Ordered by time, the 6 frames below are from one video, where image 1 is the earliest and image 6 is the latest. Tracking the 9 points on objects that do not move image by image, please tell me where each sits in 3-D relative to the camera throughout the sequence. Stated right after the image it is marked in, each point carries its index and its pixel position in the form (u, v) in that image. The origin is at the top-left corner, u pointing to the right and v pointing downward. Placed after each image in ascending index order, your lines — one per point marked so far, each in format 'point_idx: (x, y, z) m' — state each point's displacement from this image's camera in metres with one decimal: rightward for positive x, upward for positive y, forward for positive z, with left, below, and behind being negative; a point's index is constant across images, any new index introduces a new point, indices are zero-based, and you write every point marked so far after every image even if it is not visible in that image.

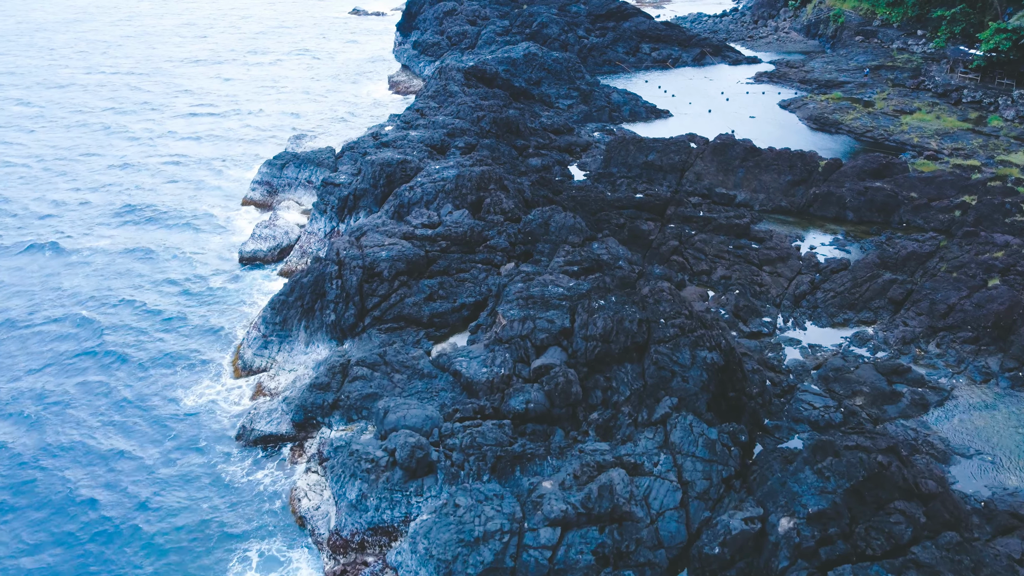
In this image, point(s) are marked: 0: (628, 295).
0: (+2.8, -0.2, +18.3) m
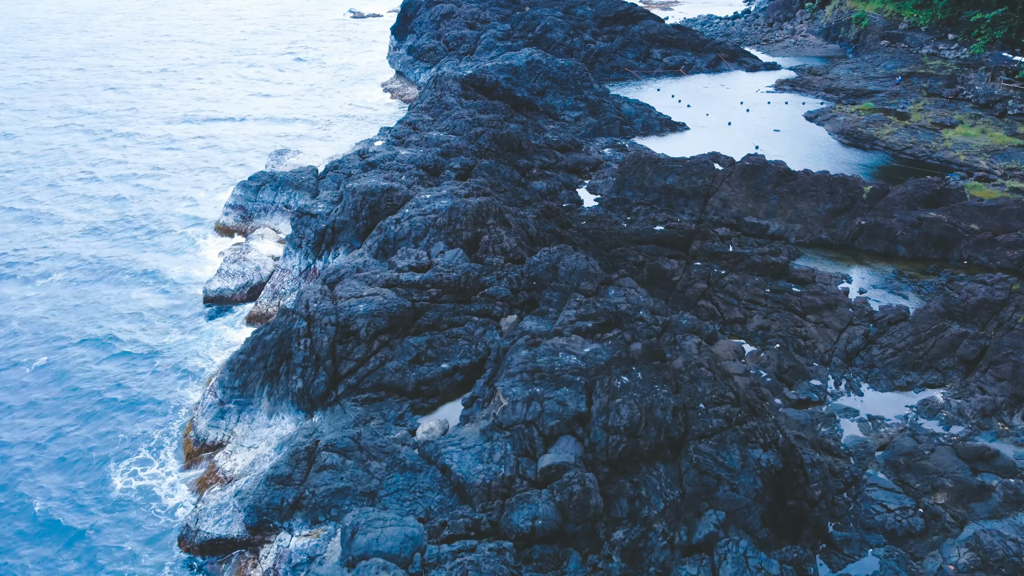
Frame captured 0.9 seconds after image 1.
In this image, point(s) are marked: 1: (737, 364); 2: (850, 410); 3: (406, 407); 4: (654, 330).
0: (+2.8, -1.6, +14.8) m
1: (+5.4, -1.8, +18.5) m
2: (+7.9, -2.8, +17.9) m
3: (-2.3, -2.6, +17.0) m
4: (+3.5, -1.0, +19.0) m
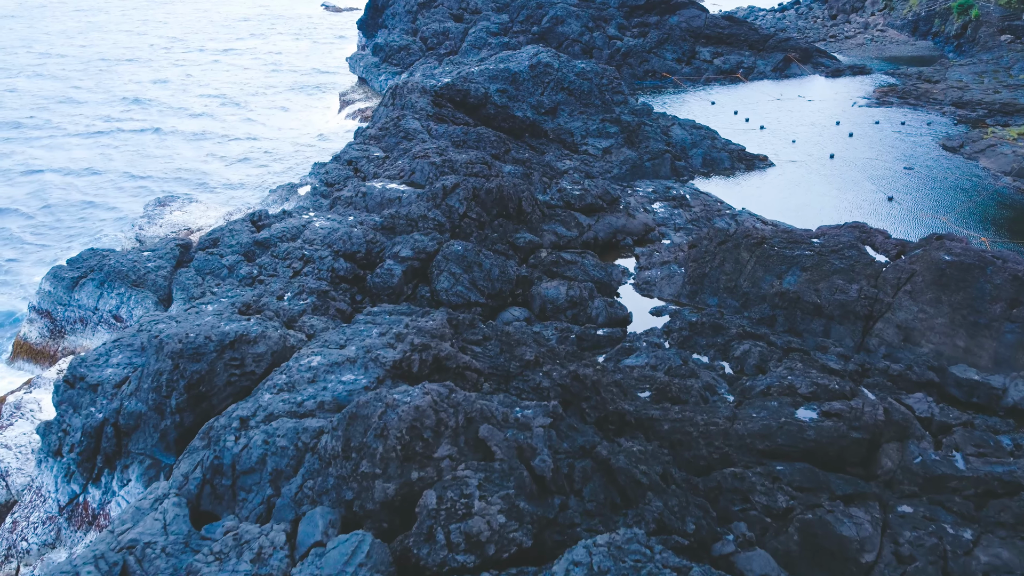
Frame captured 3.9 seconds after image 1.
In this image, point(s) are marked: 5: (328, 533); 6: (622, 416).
0: (+2.6, -5.3, +2.5) m
1: (+5.2, -5.5, +6.2) m
2: (+7.7, -6.5, +5.6) m
3: (-2.6, -6.3, +4.8) m
4: (+3.3, -4.7, +6.7) m
5: (-2.0, -2.7, +8.4) m
6: (+1.5, -1.8, +10.8) m
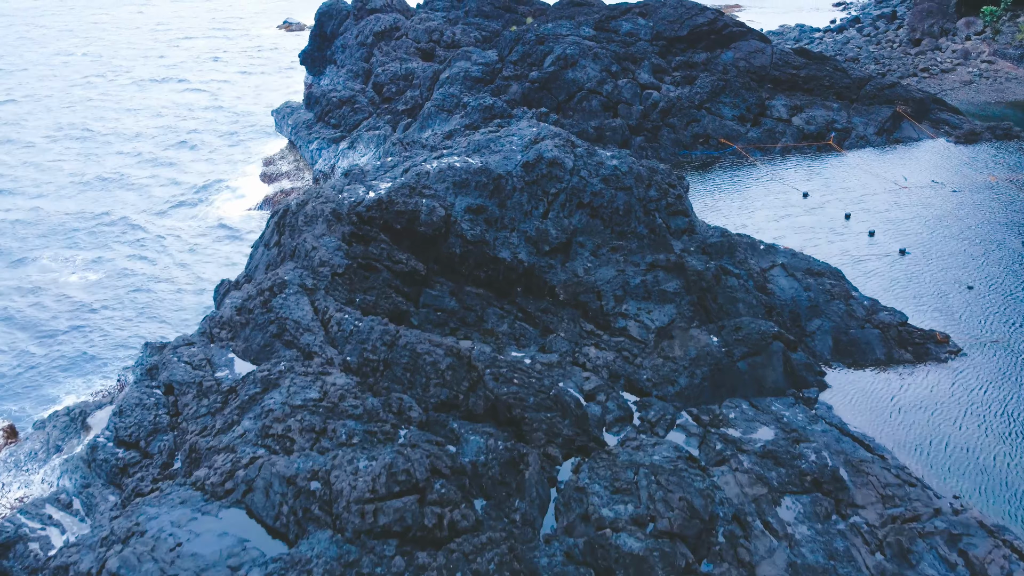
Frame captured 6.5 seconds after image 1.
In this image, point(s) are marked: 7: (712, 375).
0: (+2.2, -10.4, -8.6) m
1: (+4.8, -10.7, -5.0) m
2: (+7.3, -11.7, -5.6) m
3: (-3.0, -11.5, -6.4) m
4: (+2.9, -9.9, -4.4) m
5: (-2.4, -7.8, -2.7) m
6: (+1.1, -7.0, -0.3) m
7: (+3.3, -1.5, +12.7) m
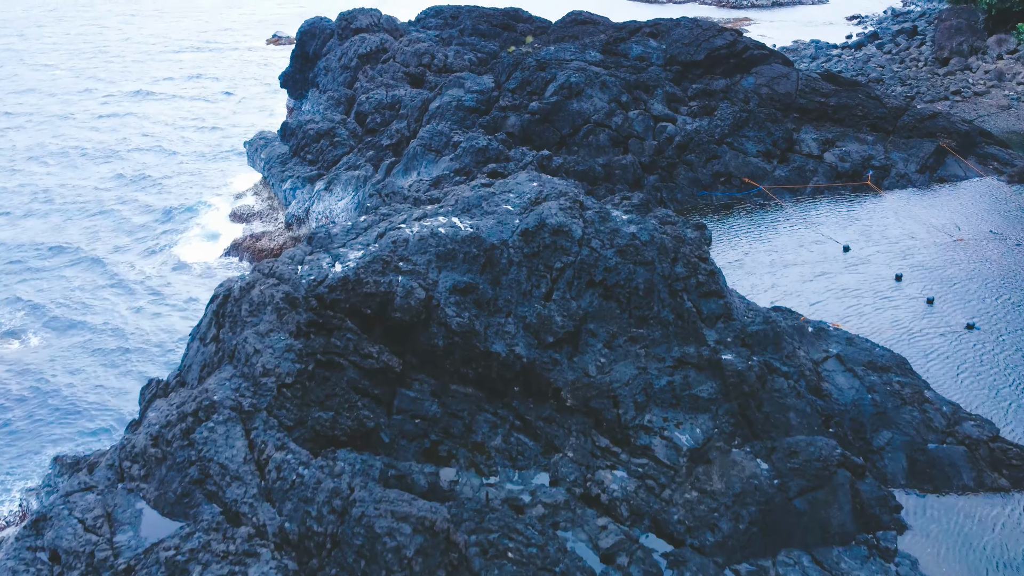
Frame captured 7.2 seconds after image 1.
0: (+2.1, -11.8, -11.5) m
1: (+4.7, -12.1, -7.8) m
2: (+7.2, -13.1, -8.4) m
3: (-3.0, -12.9, -9.2) m
4: (+2.8, -11.3, -7.3) m
5: (-2.5, -9.3, -5.6) m
6: (+1.1, -8.5, -3.1) m
7: (+3.2, -3.1, +9.9) m
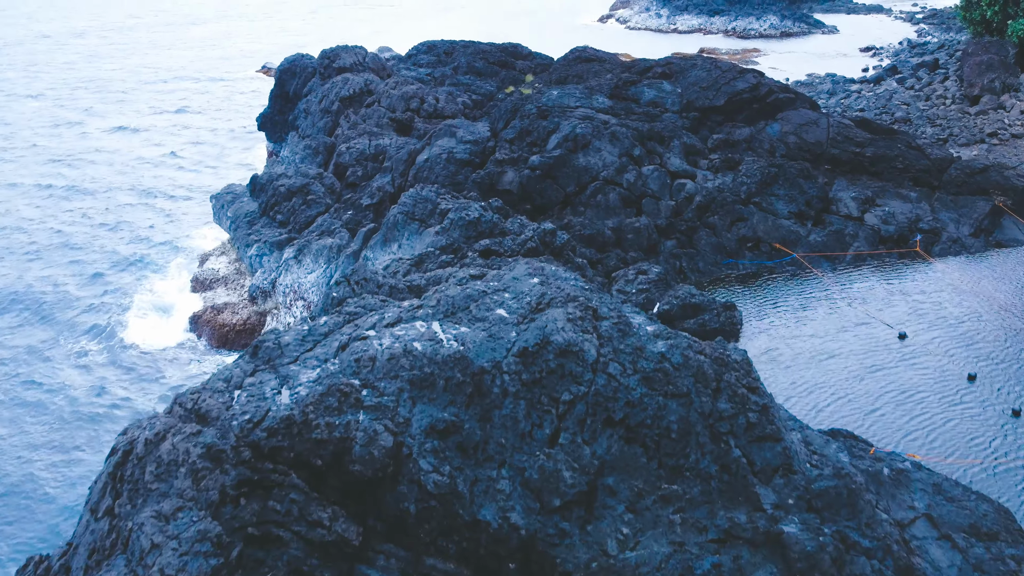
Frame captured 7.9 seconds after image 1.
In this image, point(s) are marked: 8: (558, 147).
0: (+2.0, -12.9, -14.7) m
1: (+4.7, -13.3, -11.0) m
2: (+7.1, -14.3, -11.6) m
3: (-3.1, -14.1, -12.4) m
4: (+2.8, -12.5, -10.5) m
5: (-2.6, -10.5, -8.7) m
6: (+1.0, -9.8, -6.2) m
7: (+3.2, -4.8, +7.0) m
8: (+1.2, +3.4, +19.1) m
